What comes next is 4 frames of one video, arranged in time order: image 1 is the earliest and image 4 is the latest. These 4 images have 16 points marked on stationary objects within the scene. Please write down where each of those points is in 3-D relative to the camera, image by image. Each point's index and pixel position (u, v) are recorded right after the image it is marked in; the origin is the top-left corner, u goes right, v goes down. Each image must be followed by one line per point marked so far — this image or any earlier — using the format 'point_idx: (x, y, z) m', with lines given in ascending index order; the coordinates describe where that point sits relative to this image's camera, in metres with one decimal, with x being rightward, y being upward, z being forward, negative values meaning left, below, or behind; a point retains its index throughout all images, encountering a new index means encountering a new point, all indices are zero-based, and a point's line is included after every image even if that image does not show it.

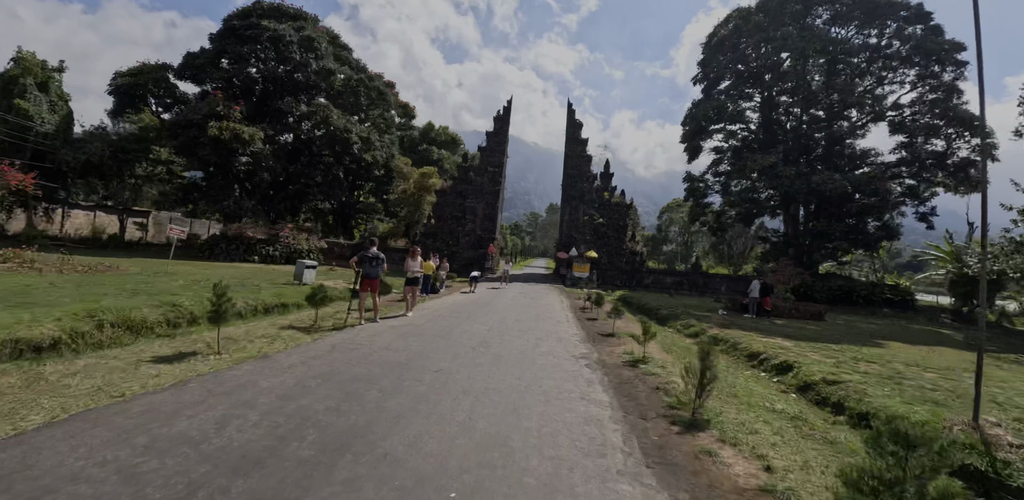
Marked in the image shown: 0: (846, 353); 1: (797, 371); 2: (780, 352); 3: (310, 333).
0: (+6.5, -2.0, +9.0) m
1: (+4.3, -1.8, +7.0) m
2: (+4.9, -1.9, +8.4) m
3: (-2.9, -1.2, +6.7) m
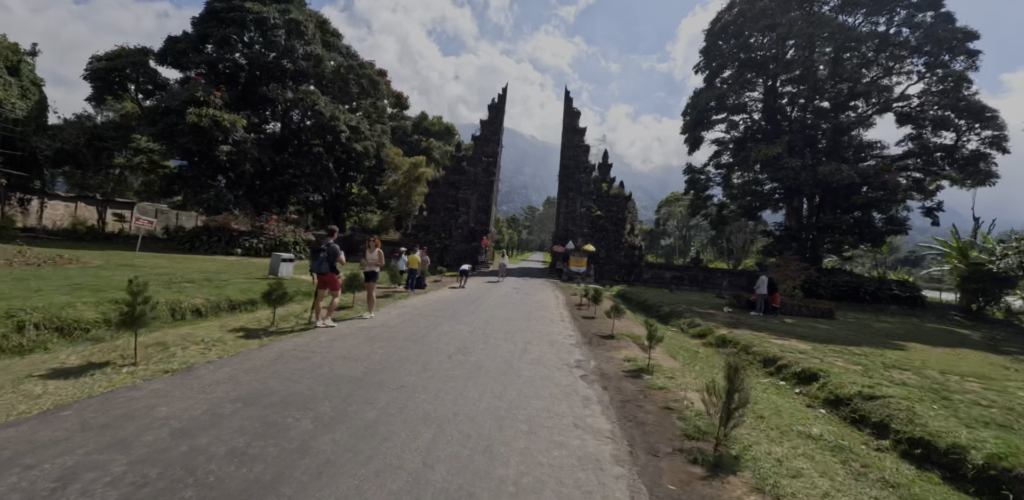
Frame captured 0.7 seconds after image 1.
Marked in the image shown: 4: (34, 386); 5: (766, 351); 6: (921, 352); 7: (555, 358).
0: (+6.2, -1.9, +8.1) m
1: (+4.1, -1.7, +6.1) m
2: (+4.7, -1.8, +7.5) m
3: (-3.1, -1.1, +5.8) m
4: (-3.9, -1.1, +3.8) m
5: (+4.5, -1.8, +8.2) m
6: (+8.7, -2.1, +9.8) m
7: (+0.5, -1.4, +5.9) m
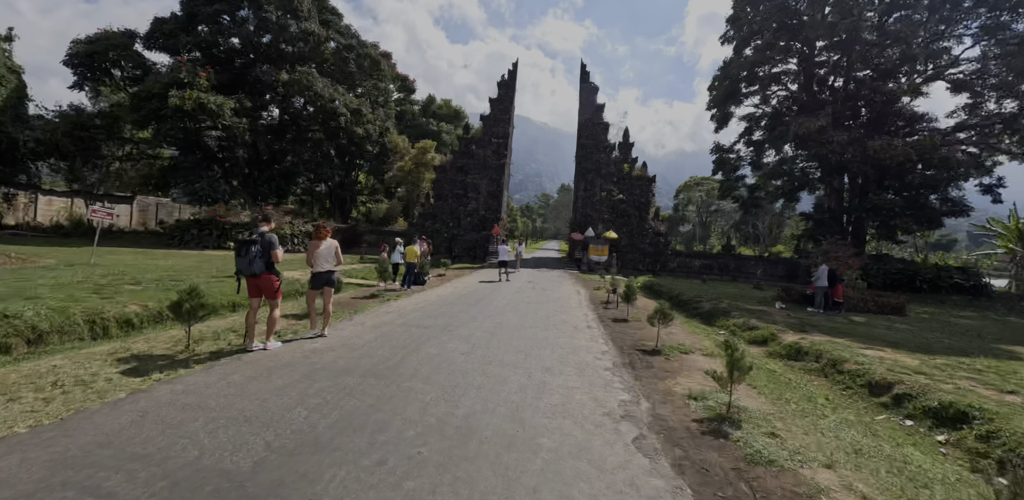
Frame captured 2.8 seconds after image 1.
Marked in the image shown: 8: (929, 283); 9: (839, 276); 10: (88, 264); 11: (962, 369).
0: (+6.4, -1.6, +5.9) m
1: (+4.2, -1.6, +4.0) m
2: (+4.8, -1.6, +5.4) m
3: (-3.0, -1.1, +3.9) m
4: (-3.9, -1.1, +1.9) m
5: (+4.7, -1.6, +6.1) m
6: (+9.0, -1.8, +7.6) m
7: (+0.6, -1.3, +3.9) m
8: (+17.7, -1.4, +19.5) m
9: (+8.5, -0.7, +11.9) m
10: (-10.2, -0.3, +11.0) m
11: (+6.2, -1.6, +6.4) m
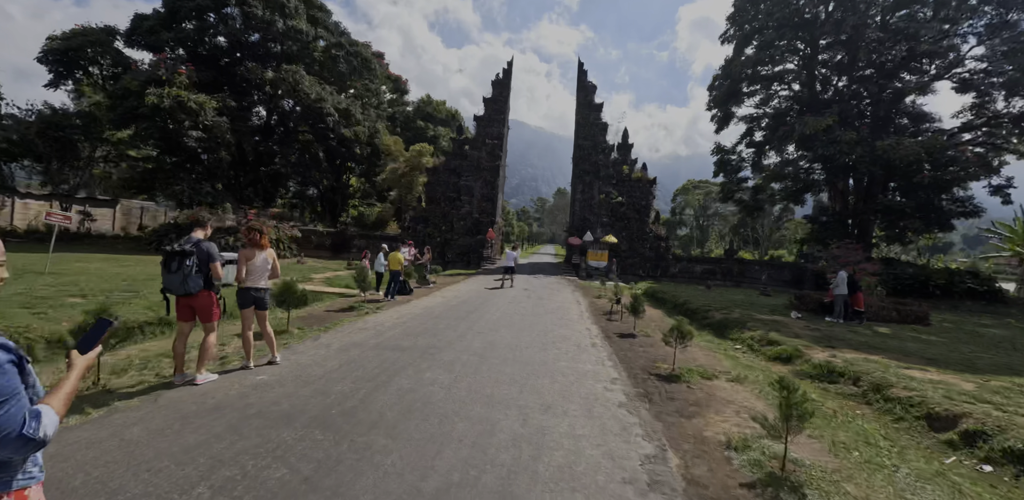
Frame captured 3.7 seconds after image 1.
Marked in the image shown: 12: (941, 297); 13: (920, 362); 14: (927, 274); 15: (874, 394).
0: (+6.3, -1.7, +5.1) m
1: (+4.2, -1.6, +3.1) m
2: (+4.8, -1.6, +4.5) m
3: (-3.1, -1.2, +2.9) m
4: (-3.9, -1.2, +1.0) m
5: (+4.6, -1.6, +5.2) m
6: (+8.9, -1.9, +6.7) m
7: (+0.6, -1.3, +3.0) m
8: (+17.5, -1.5, +18.7) m
9: (+8.4, -0.8, +11.1) m
10: (-10.4, -0.5, +10.0) m
11: (+6.2, -1.7, +5.5) m
12: (+17.4, -1.9, +18.8) m
13: (+6.2, -1.7, +7.1) m
14: (+17.1, -1.0, +19.0) m
15: (+4.3, -1.7, +5.6) m
